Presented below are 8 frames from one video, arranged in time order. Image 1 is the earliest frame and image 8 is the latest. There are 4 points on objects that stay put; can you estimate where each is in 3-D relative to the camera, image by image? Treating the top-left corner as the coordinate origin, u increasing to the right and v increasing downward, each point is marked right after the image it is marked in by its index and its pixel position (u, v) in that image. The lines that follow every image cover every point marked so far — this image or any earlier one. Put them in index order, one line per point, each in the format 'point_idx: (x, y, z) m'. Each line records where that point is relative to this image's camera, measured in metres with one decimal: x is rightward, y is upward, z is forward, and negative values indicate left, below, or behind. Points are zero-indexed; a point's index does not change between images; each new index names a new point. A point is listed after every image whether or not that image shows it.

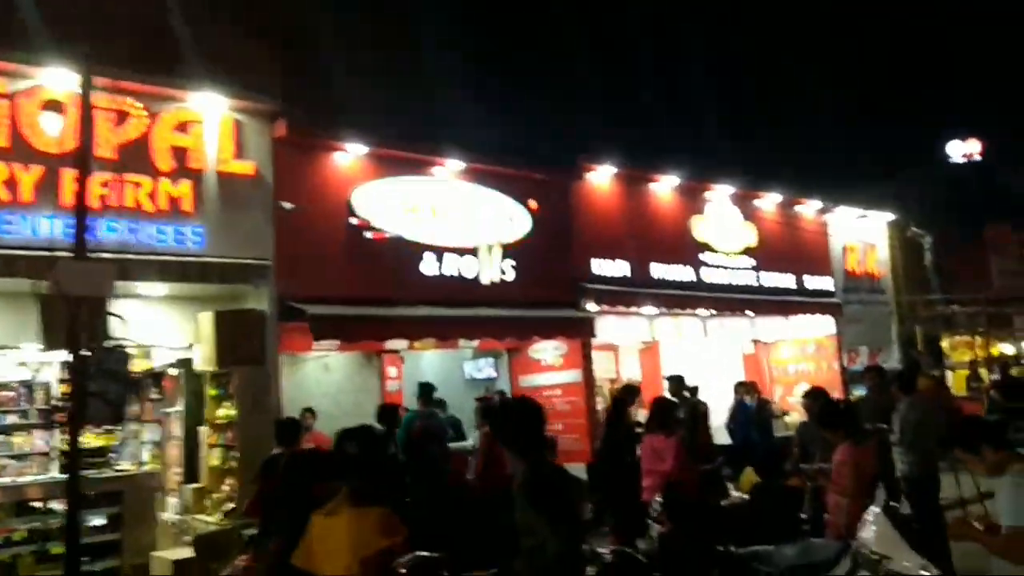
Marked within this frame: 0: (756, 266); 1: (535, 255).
0: (+4.7, +0.4, +15.6) m
1: (+0.4, +0.5, +12.3) m
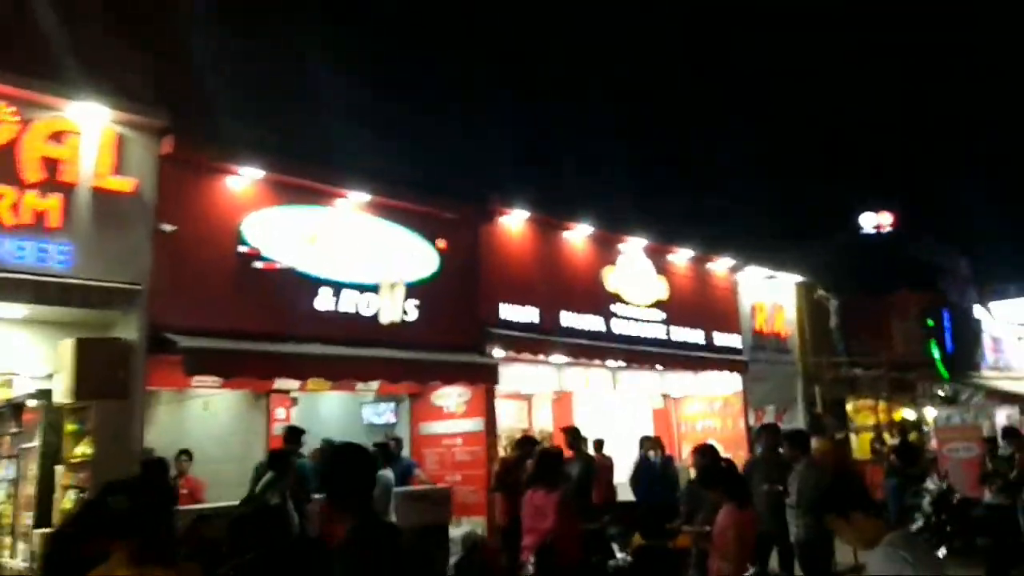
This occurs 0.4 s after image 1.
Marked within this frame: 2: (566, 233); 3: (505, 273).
0: (+3.0, -0.6, +15.5) m
1: (-1.1, -0.1, +11.9) m
2: (+1.0, +1.0, +14.0) m
3: (-0.1, +0.3, +12.8) m
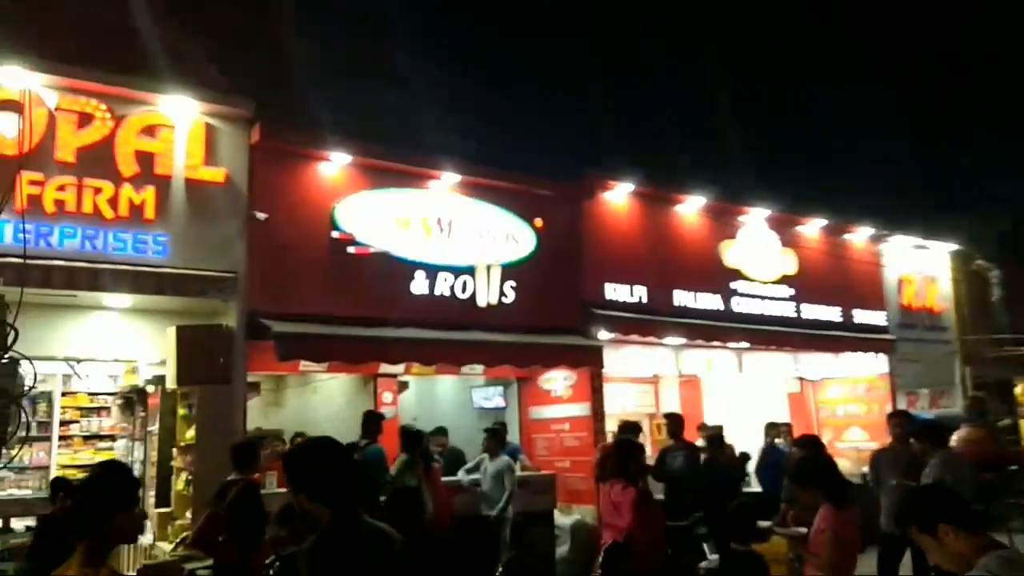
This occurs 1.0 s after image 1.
0: (+5.0, -0.2, +14.3) m
1: (+0.4, +0.2, +11.4) m
2: (+2.7, +1.3, +13.1) m
3: (+1.5, +0.6, +12.2) m
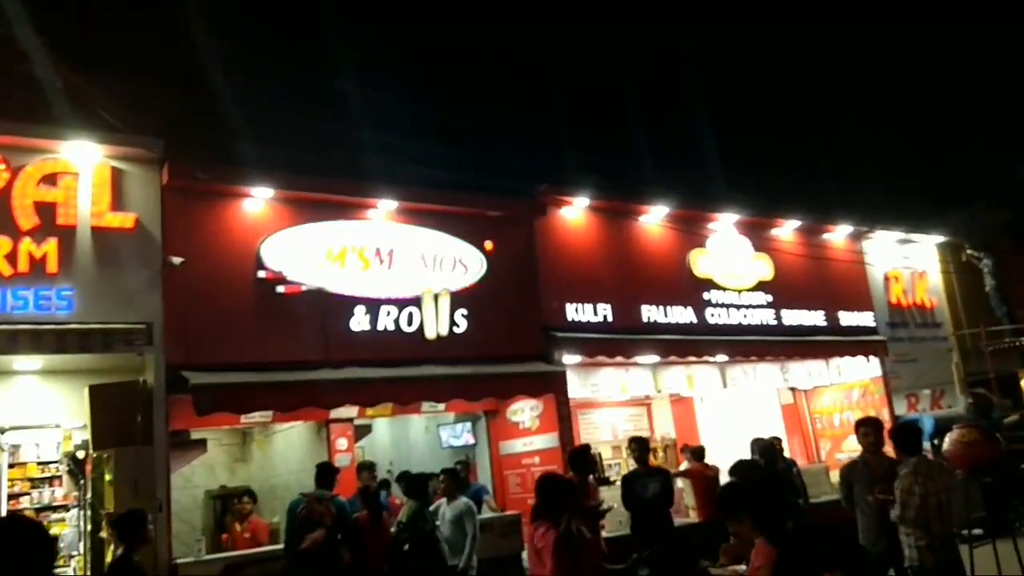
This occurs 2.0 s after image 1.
0: (+4.4, -0.3, +13.6) m
1: (-0.2, -0.2, +10.8) m
2: (+2.0, +1.1, +12.5) m
3: (+0.8, +0.3, +11.5) m
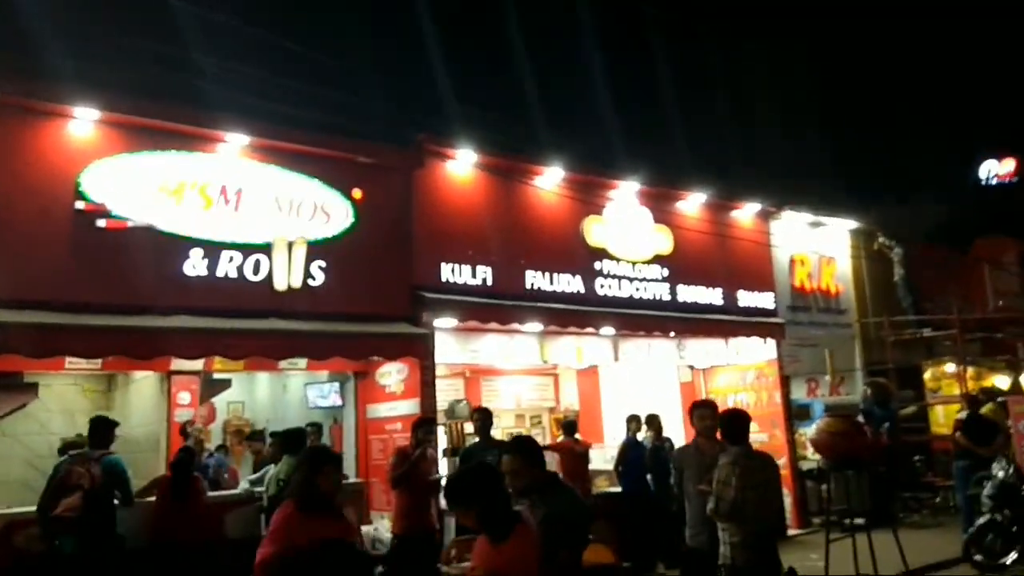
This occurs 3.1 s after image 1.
0: (+2.6, +0.2, +13.1) m
1: (-1.9, +0.4, +10.0) m
2: (+0.3, +1.6, +11.8) m
3: (-0.9, +0.9, +10.8) m
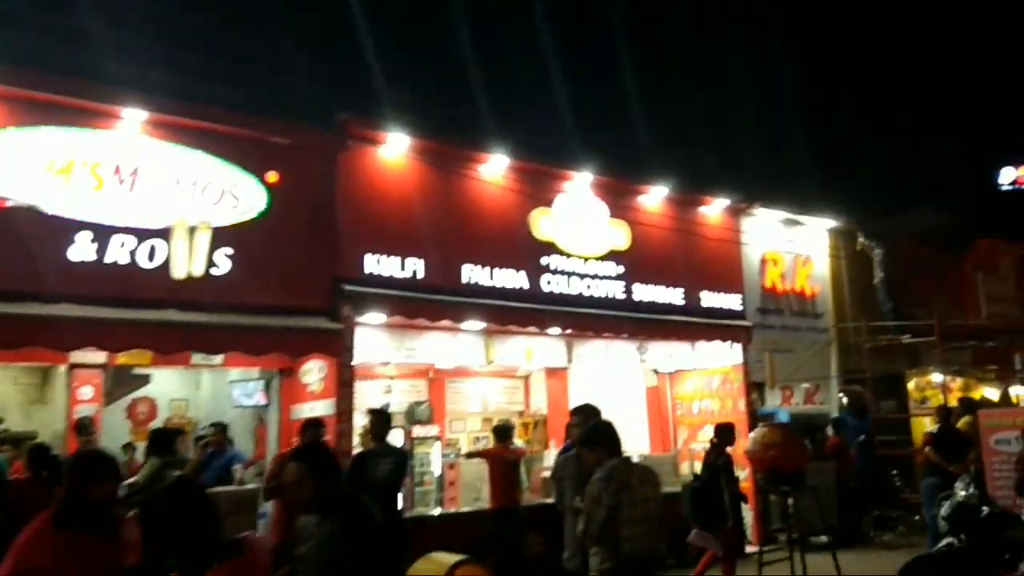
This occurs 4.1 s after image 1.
0: (+1.8, +0.2, +12.4) m
1: (-2.8, +0.5, +9.4) m
2: (-0.5, +1.7, +11.1) m
3: (-1.7, +0.9, +10.1) m
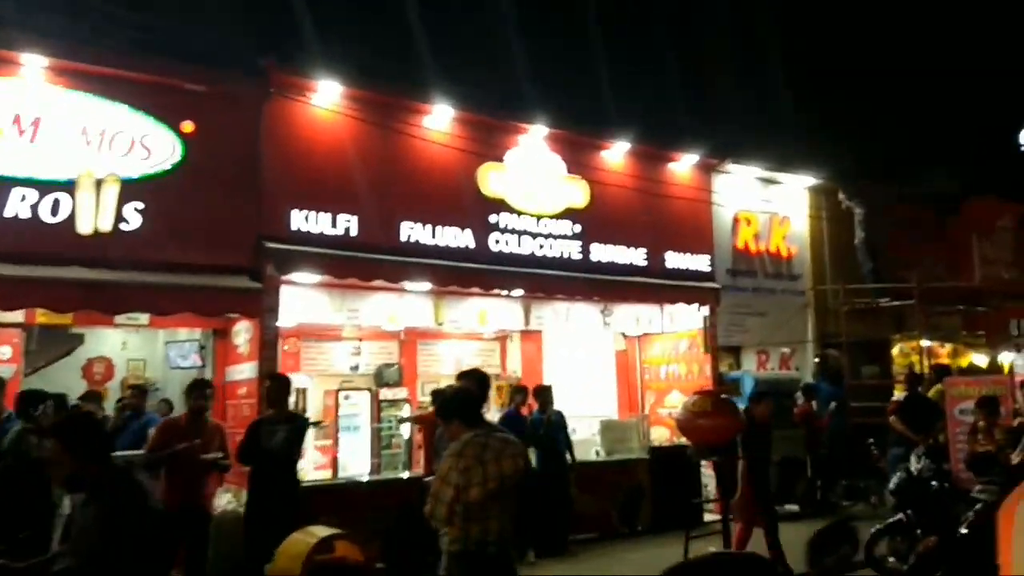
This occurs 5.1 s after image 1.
0: (+1.1, +0.8, +11.8) m
1: (-3.6, +1.0, +8.9) m
2: (-1.2, +2.2, +10.5) m
3: (-2.5, +1.4, +9.6) m
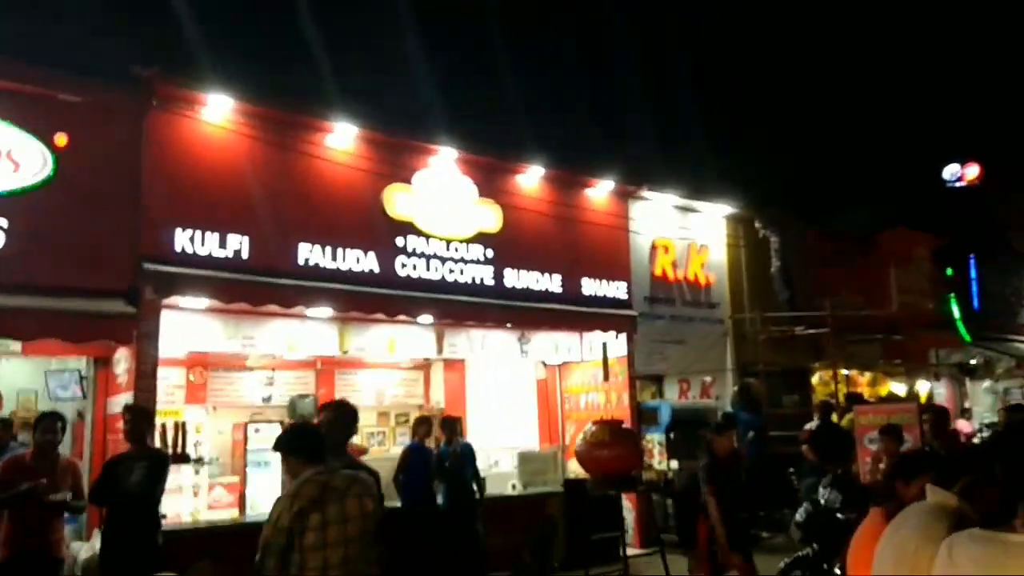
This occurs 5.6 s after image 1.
0: (-0.2, +0.4, +11.5) m
1: (-4.6, +0.7, +8.3) m
2: (-2.4, +1.9, +10.1) m
3: (-3.6, +1.2, +9.1) m
